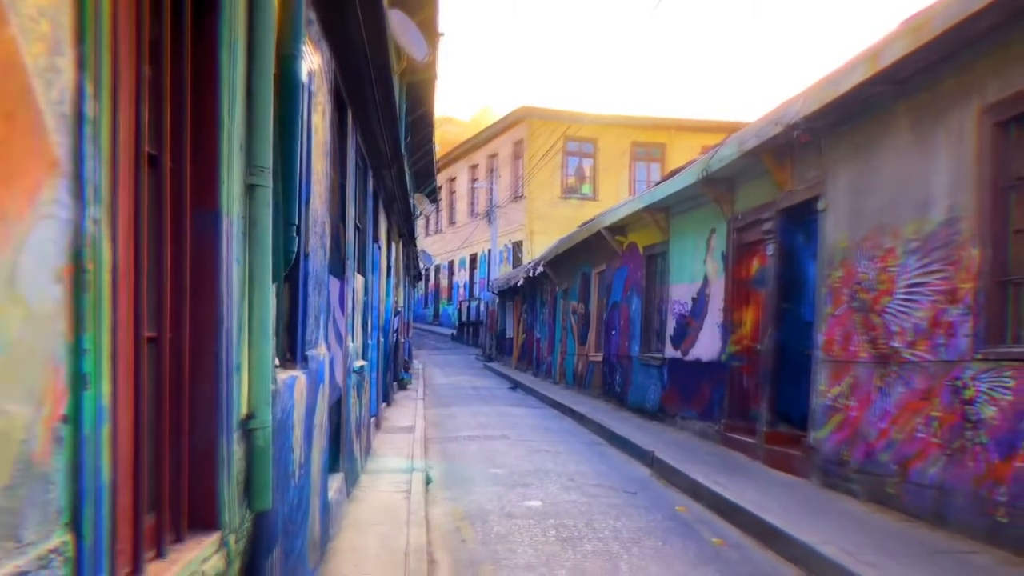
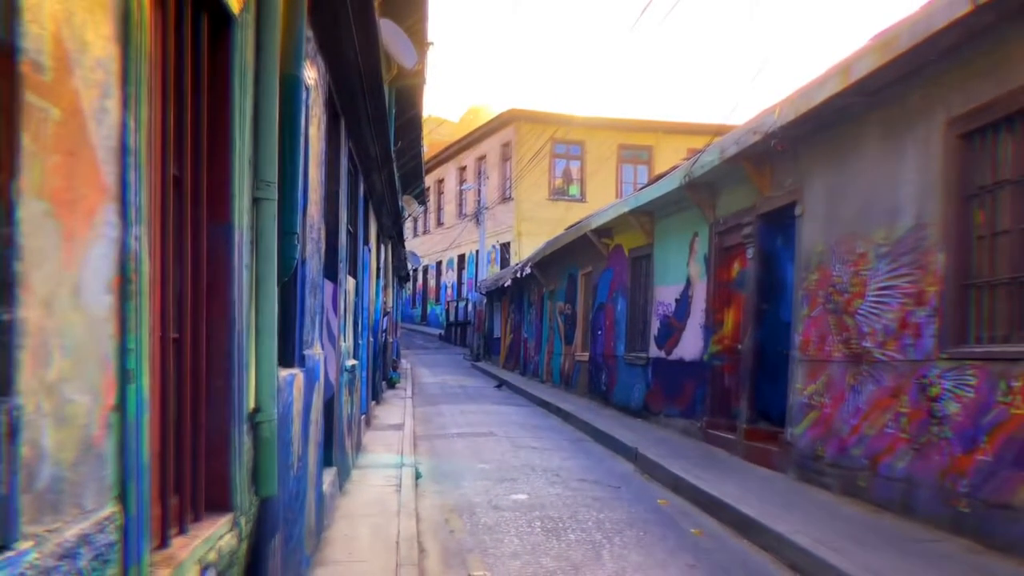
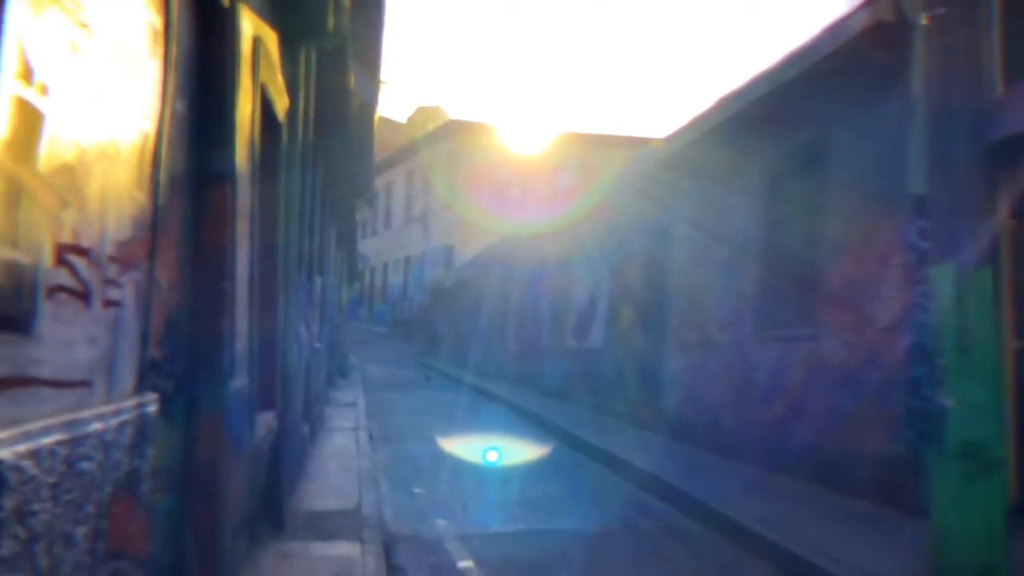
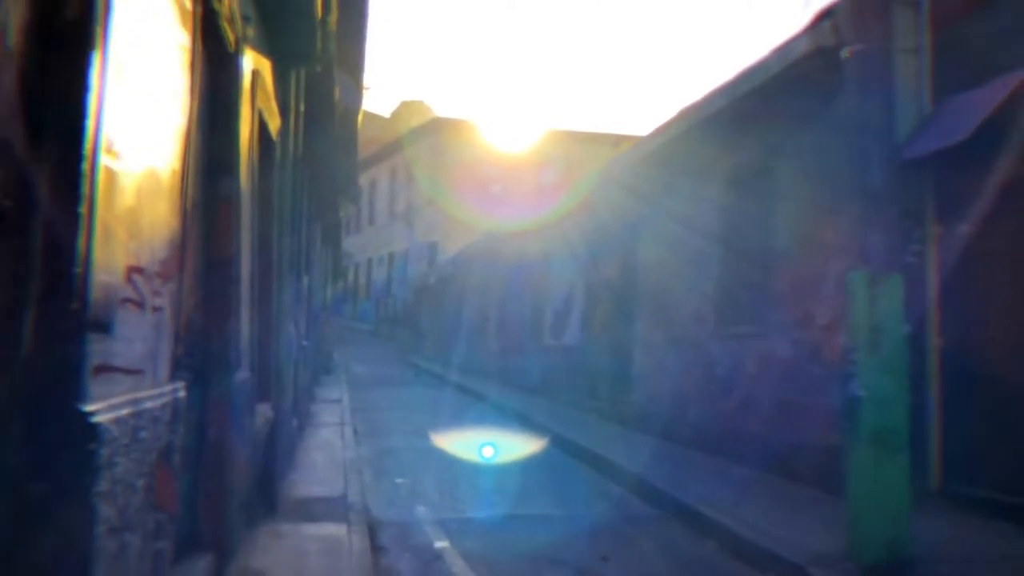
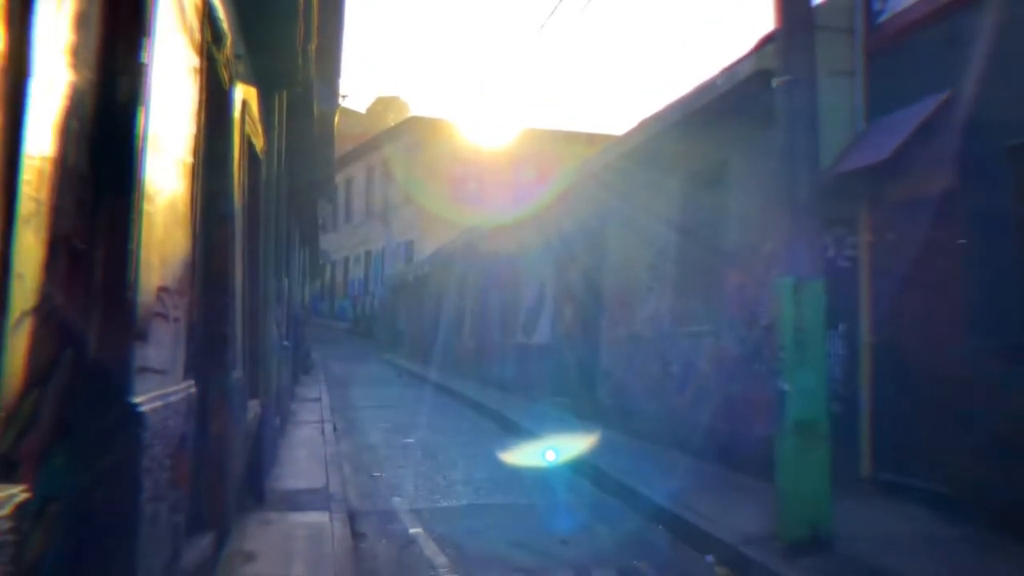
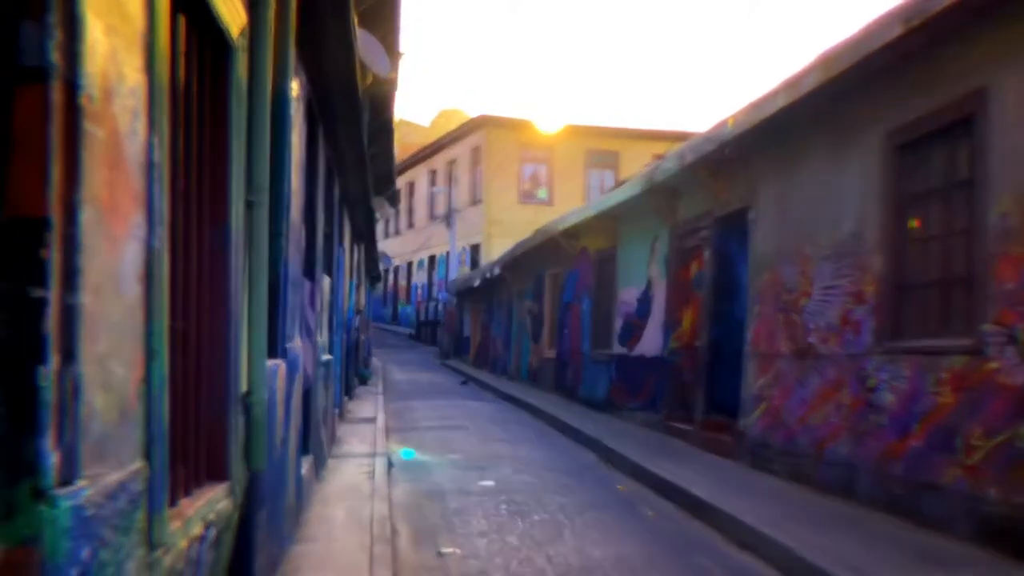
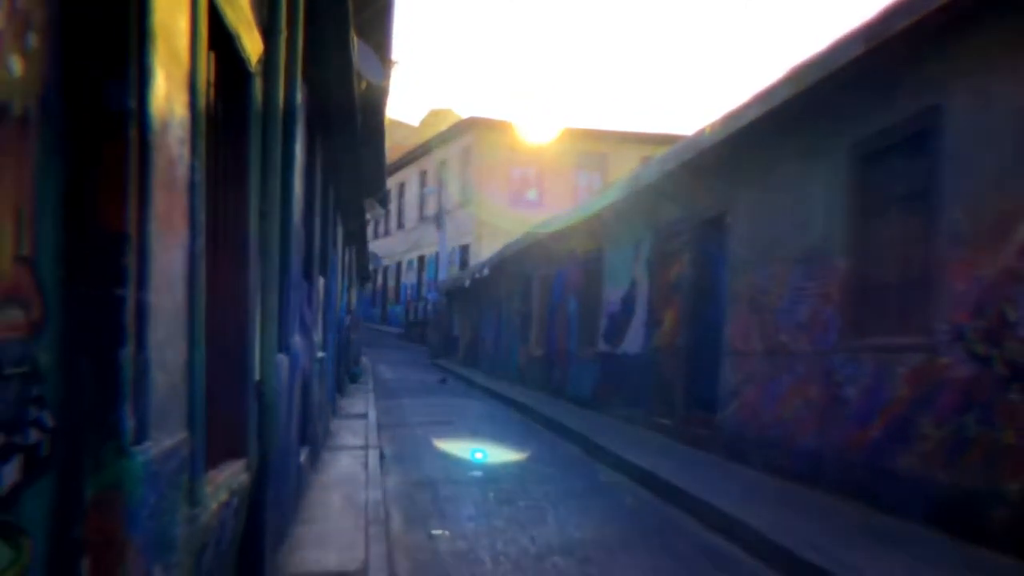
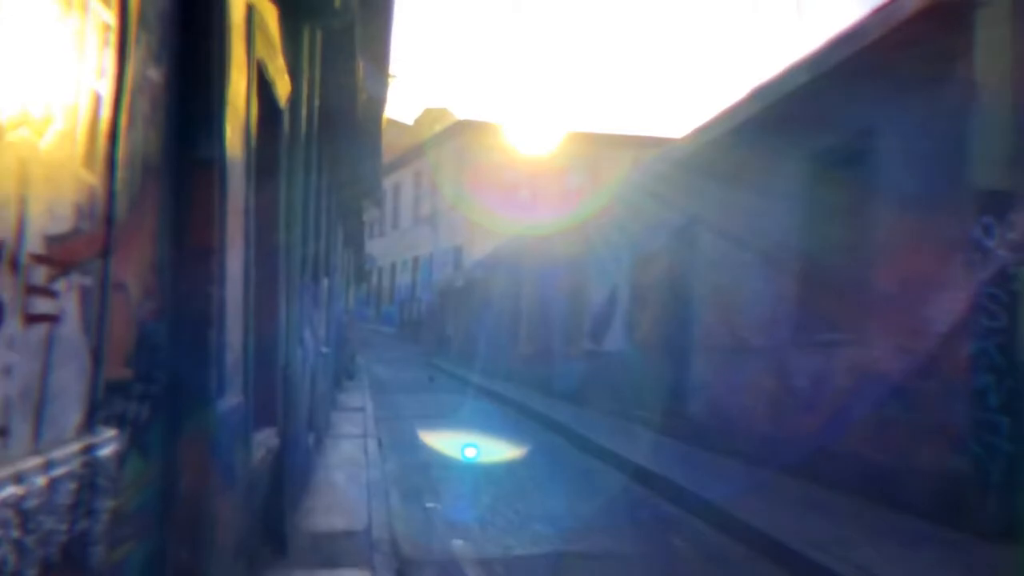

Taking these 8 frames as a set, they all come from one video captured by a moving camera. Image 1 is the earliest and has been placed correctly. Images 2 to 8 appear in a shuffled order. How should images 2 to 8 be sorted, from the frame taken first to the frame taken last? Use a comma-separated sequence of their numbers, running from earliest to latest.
2, 6, 7, 8, 3, 4, 5
